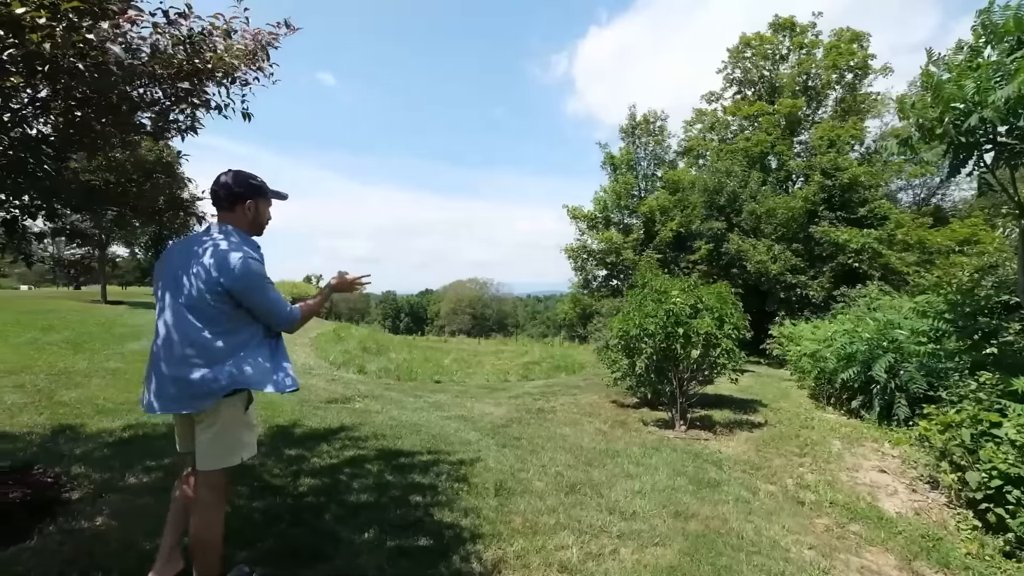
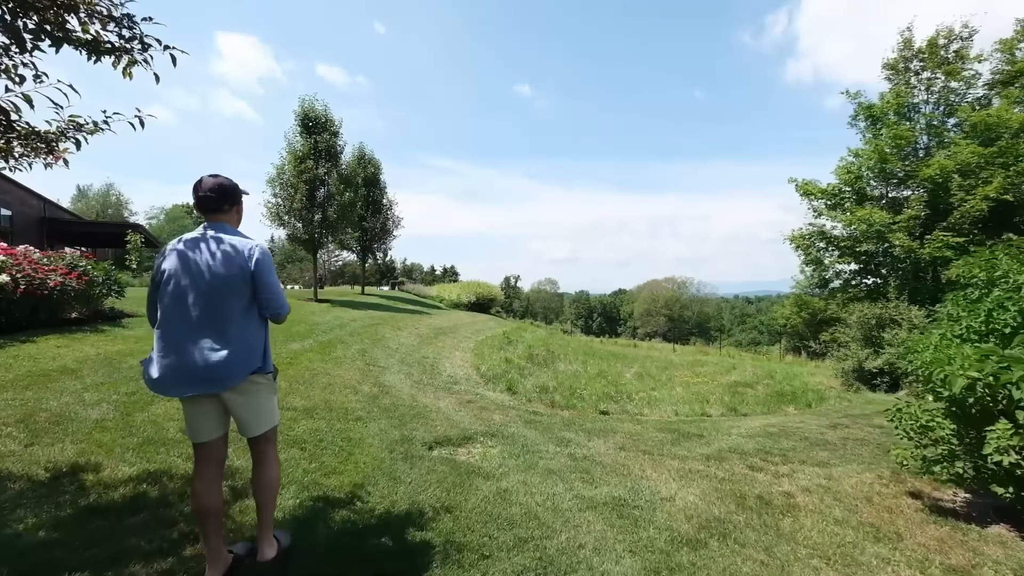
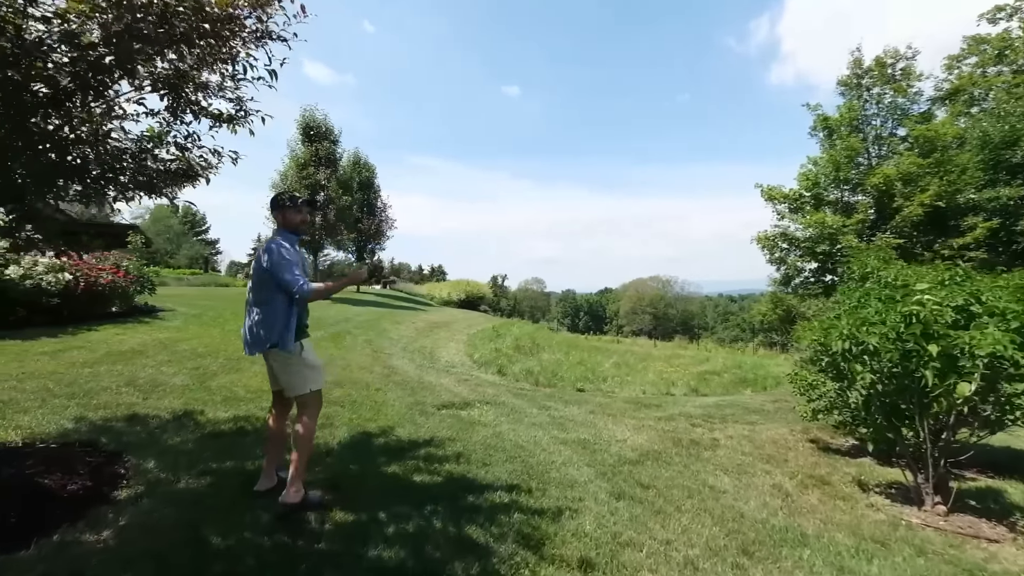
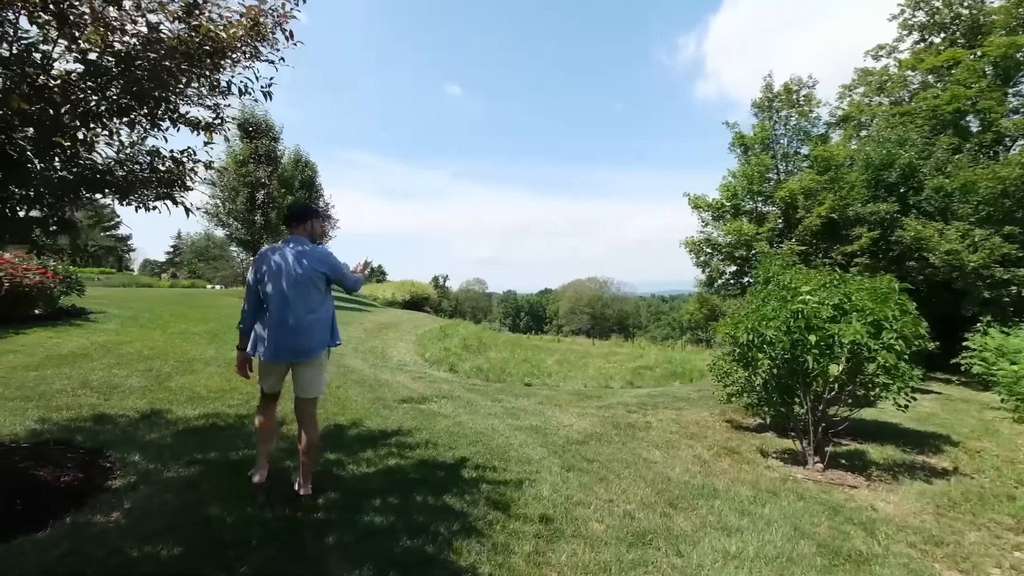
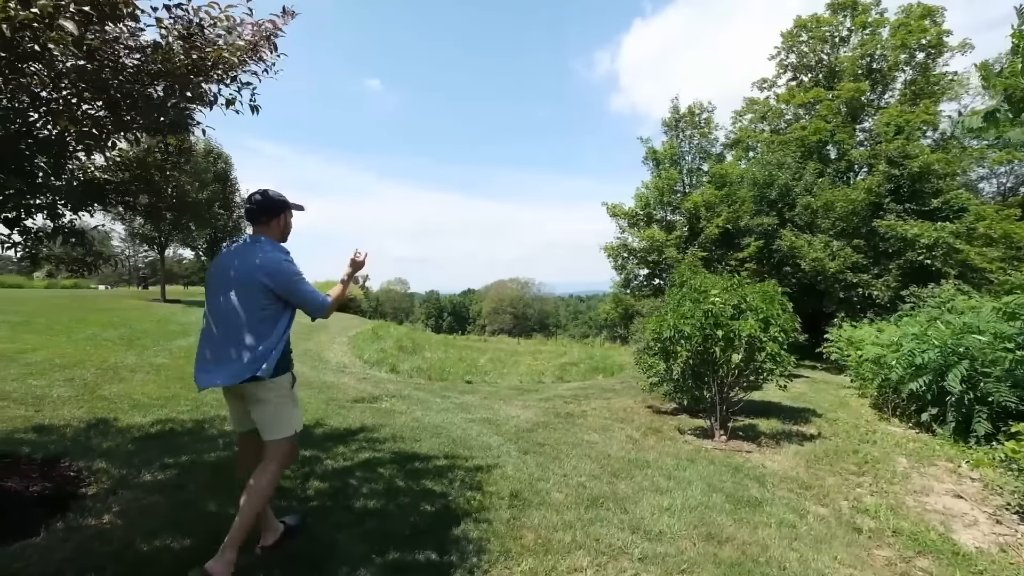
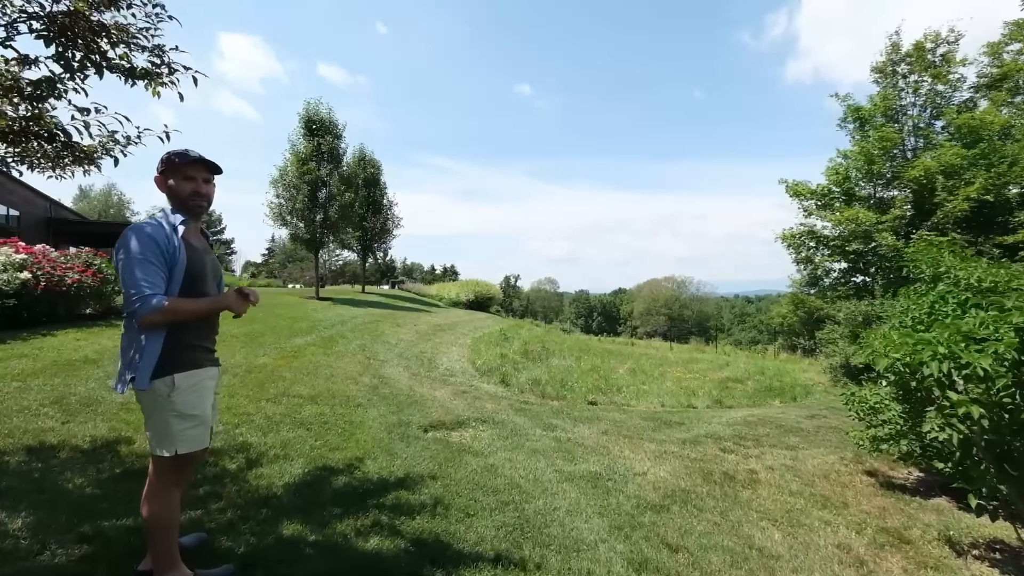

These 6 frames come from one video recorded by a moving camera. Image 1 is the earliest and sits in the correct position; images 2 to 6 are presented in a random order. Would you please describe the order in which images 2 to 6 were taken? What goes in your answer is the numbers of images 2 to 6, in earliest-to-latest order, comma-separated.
5, 4, 3, 6, 2
